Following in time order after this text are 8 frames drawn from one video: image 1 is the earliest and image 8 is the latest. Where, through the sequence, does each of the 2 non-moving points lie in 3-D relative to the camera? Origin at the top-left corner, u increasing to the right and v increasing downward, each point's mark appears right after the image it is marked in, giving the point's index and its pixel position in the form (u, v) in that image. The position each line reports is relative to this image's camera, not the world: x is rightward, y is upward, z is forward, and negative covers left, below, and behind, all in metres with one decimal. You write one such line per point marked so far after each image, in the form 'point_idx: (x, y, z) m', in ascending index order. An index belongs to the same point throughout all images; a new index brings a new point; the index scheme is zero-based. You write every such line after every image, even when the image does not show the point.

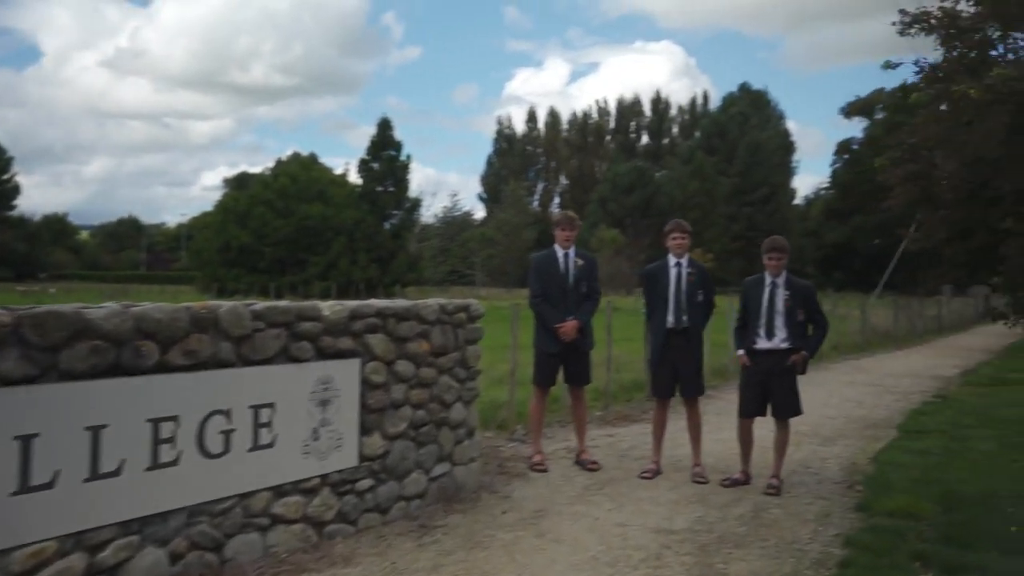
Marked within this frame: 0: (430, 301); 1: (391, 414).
0: (-0.6, -0.1, +6.7) m
1: (-0.8, -0.8, +6.3) m
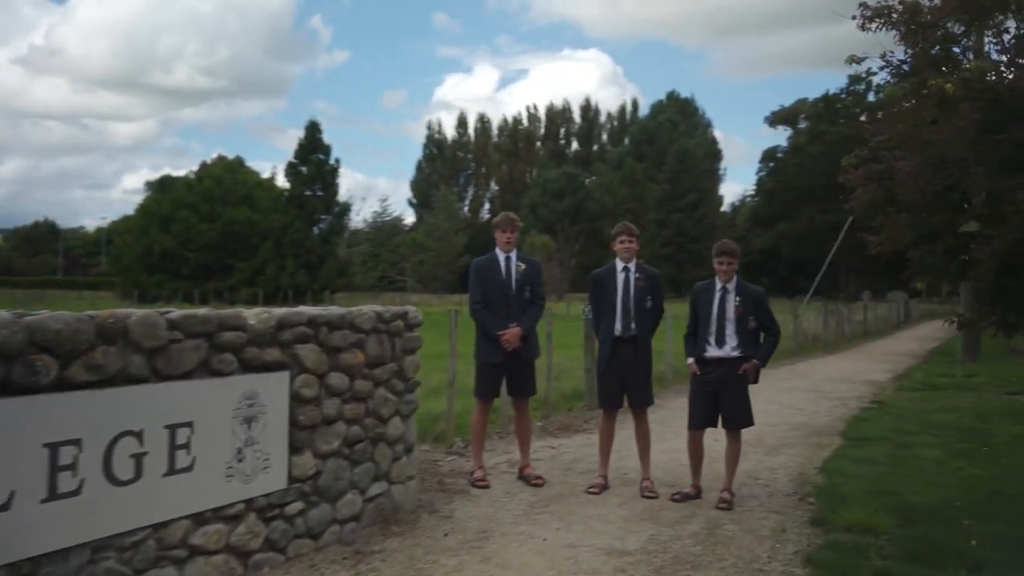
0: (-0.9, -0.1, +6.3) m
1: (-1.1, -0.8, +5.8) m
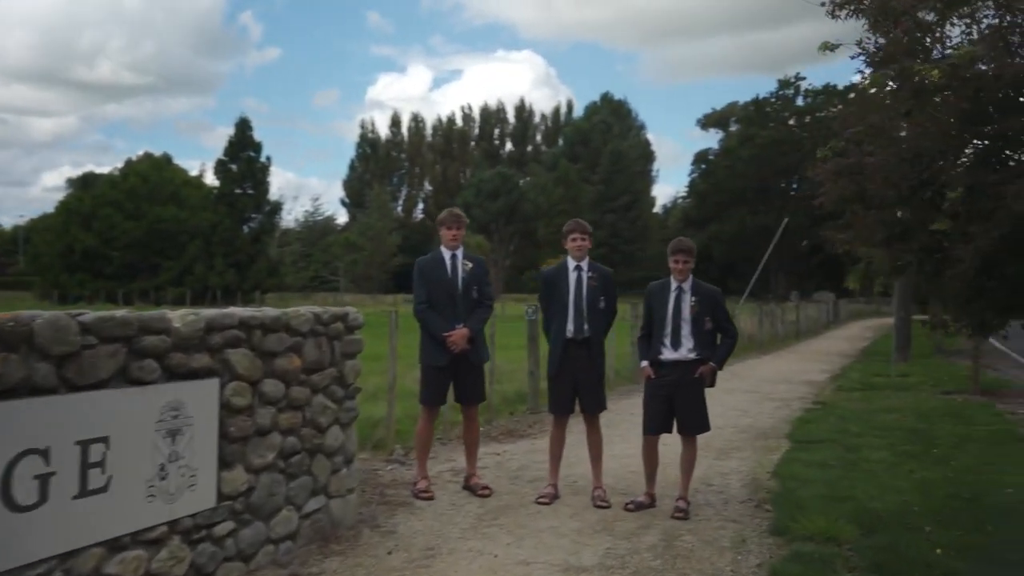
0: (-1.2, -0.1, +5.8) m
1: (-1.4, -0.8, +5.3) m
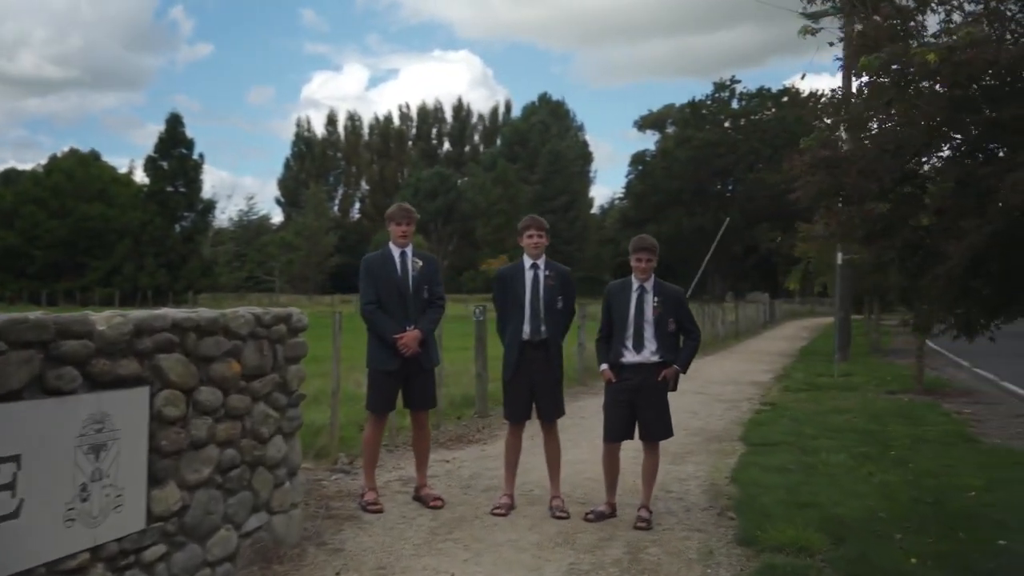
0: (-1.5, -0.1, +5.3) m
1: (-1.6, -0.8, +4.9) m
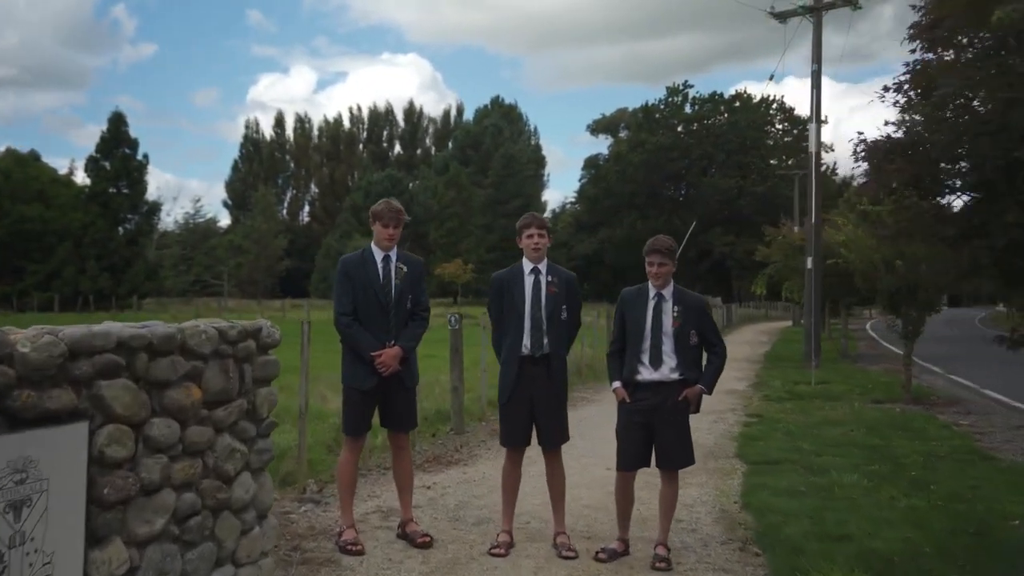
0: (-1.4, -0.2, +4.4) m
1: (-1.5, -0.9, +3.9) m
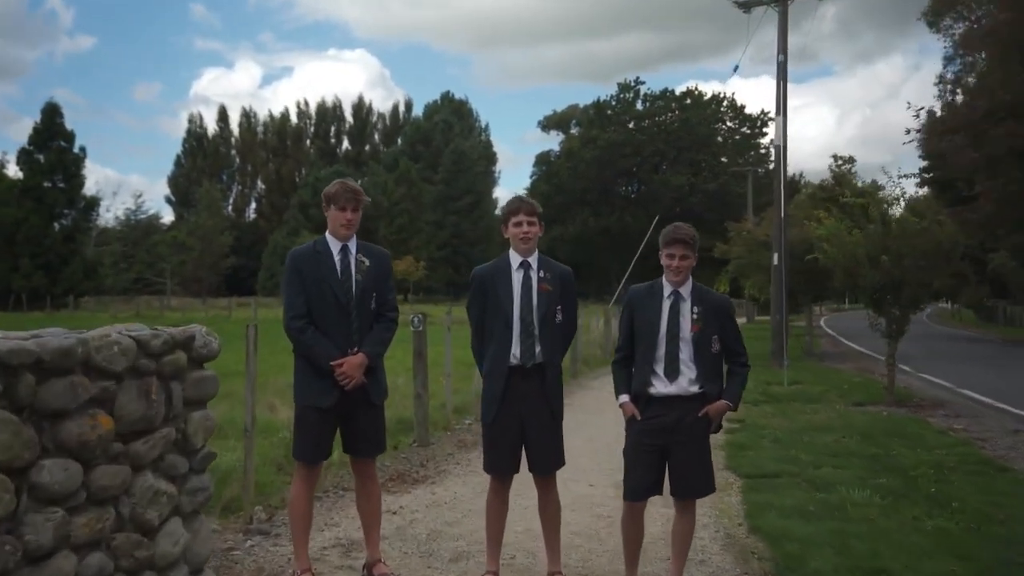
0: (-1.4, -0.2, +3.4) m
1: (-1.4, -0.9, +2.9) m
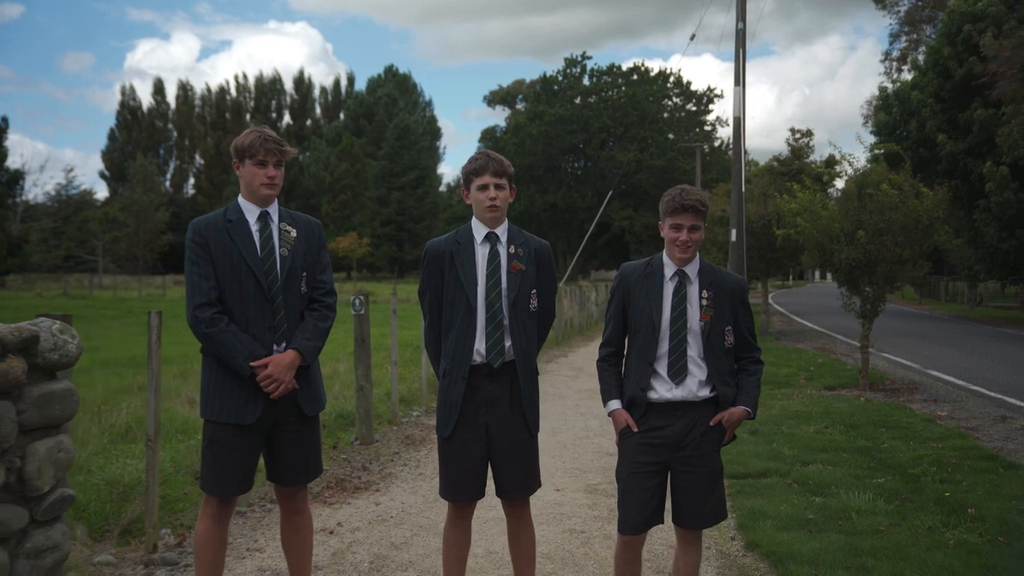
0: (-1.4, -0.1, +2.3) m
1: (-1.5, -0.8, +1.8) m
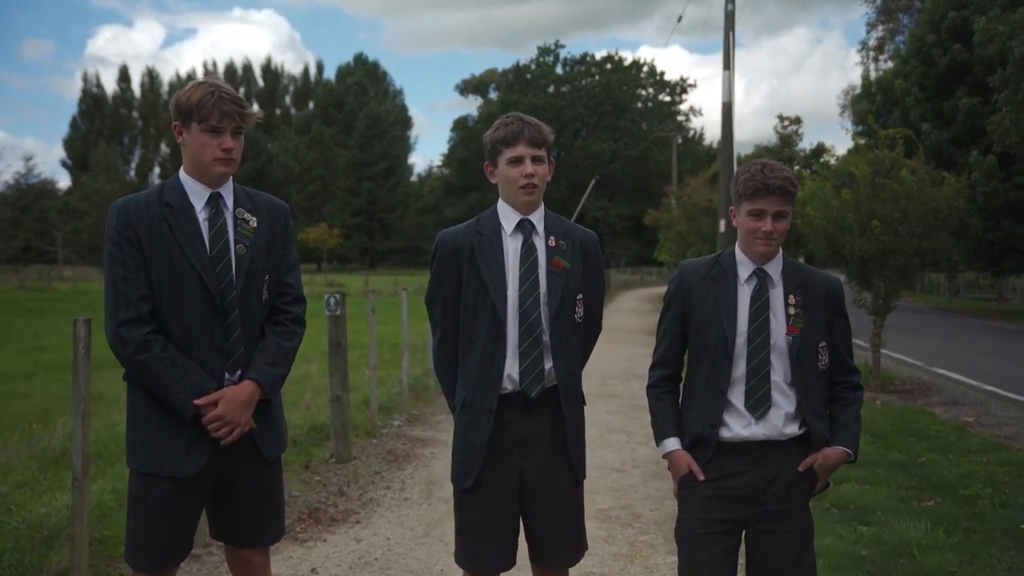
0: (-1.3, -0.1, +1.2) m
1: (-1.3, -0.9, +0.8) m
